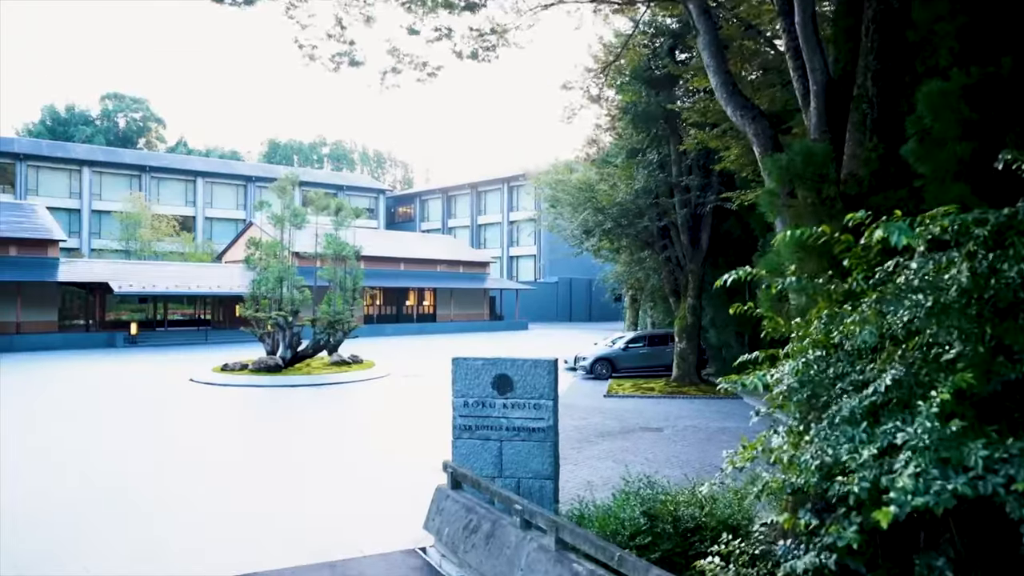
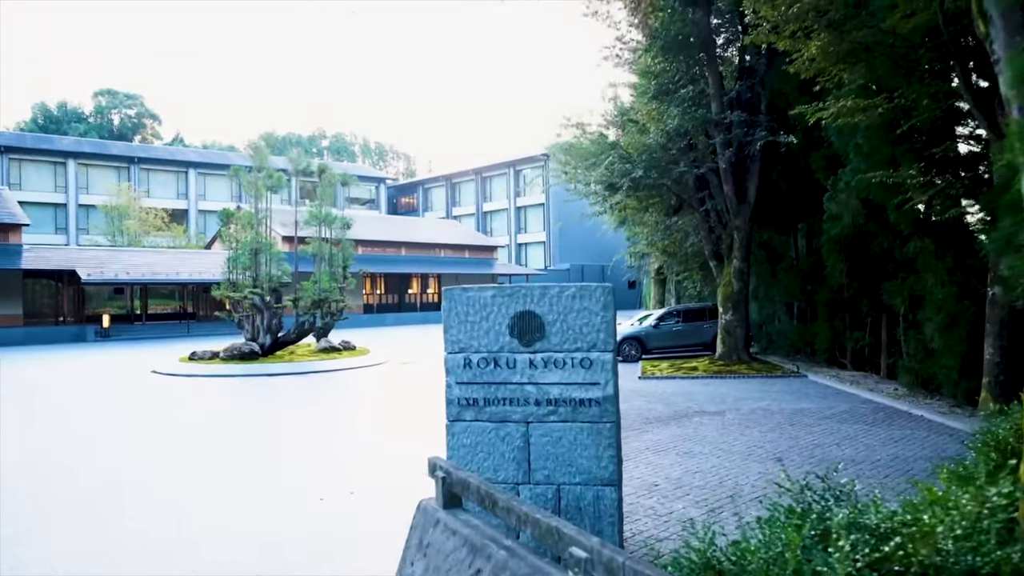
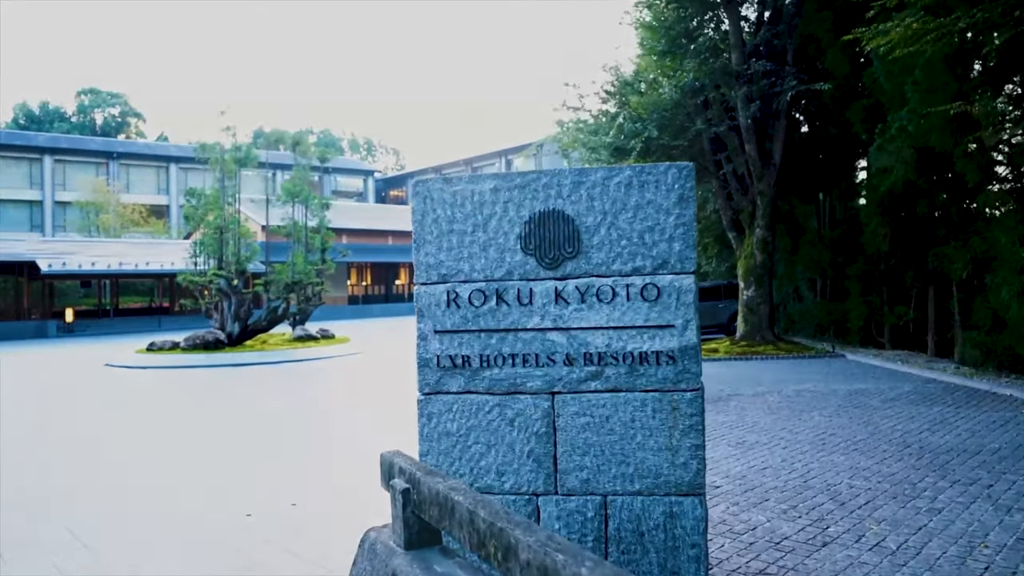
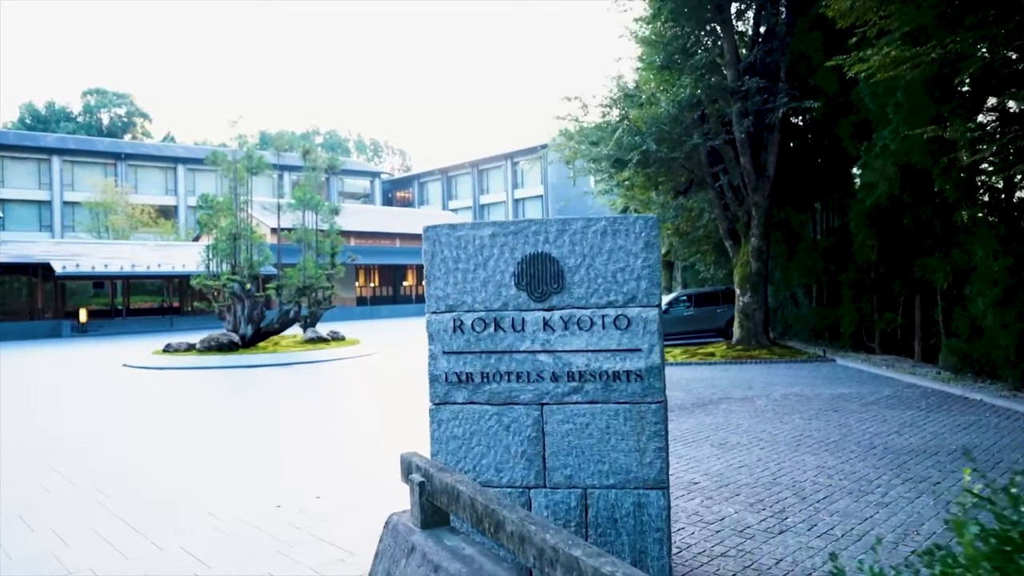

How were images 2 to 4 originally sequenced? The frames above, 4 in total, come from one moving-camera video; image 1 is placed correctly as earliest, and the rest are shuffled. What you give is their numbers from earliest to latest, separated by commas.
2, 4, 3
